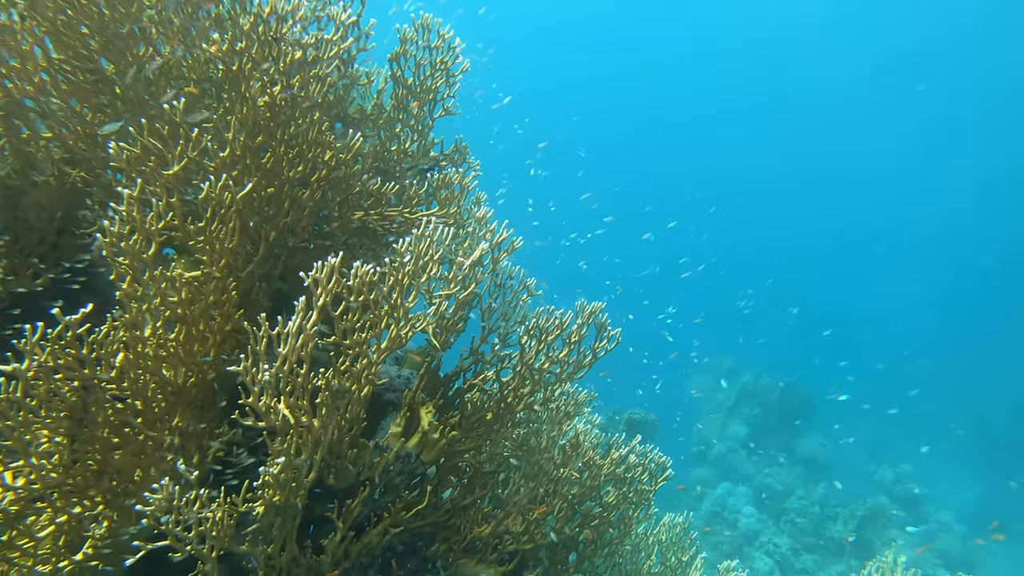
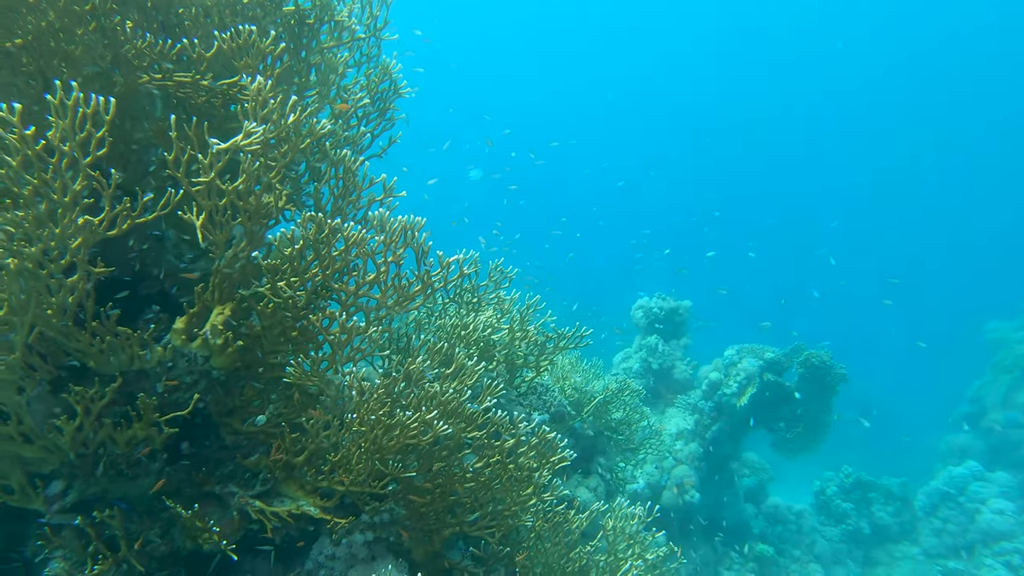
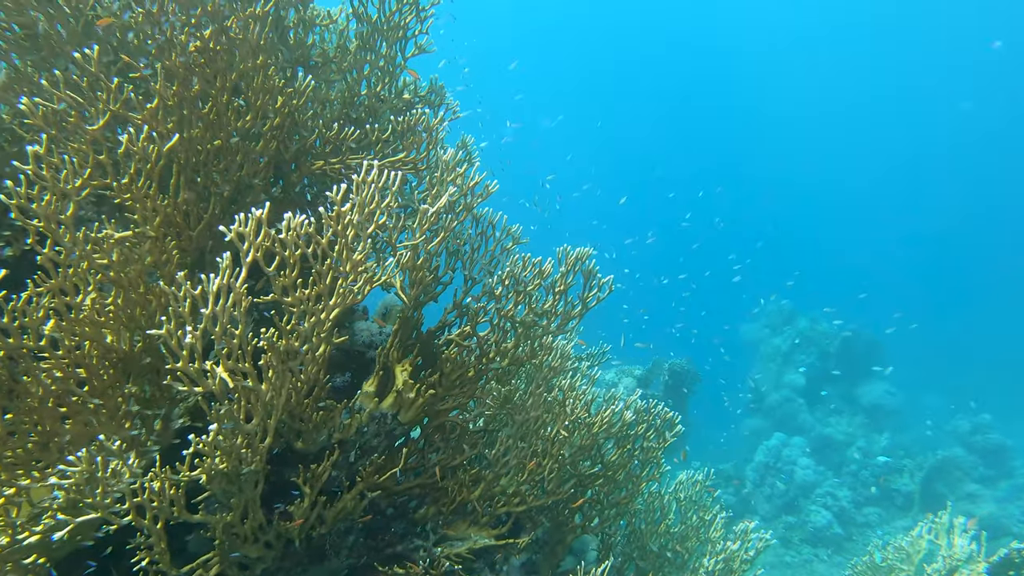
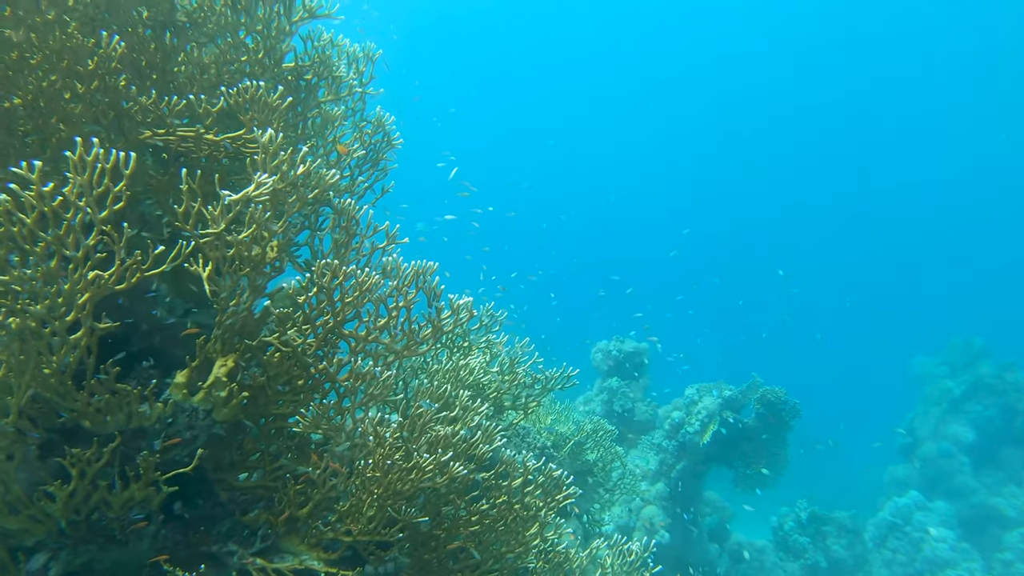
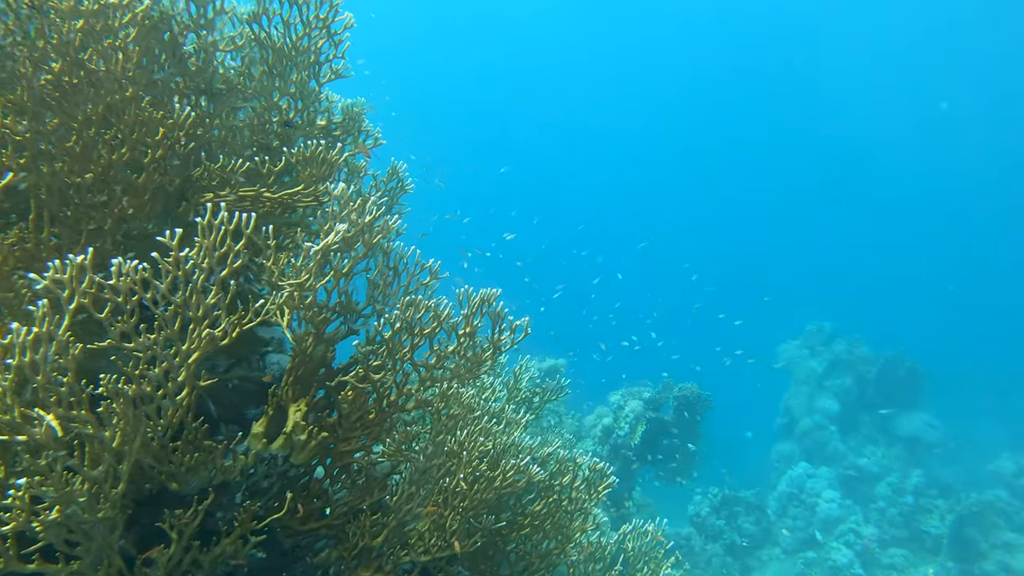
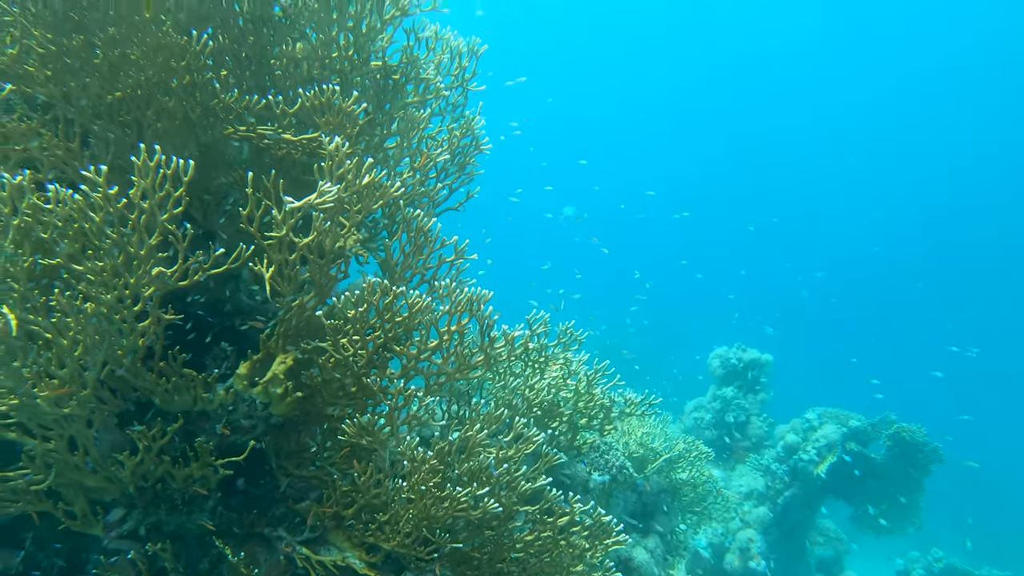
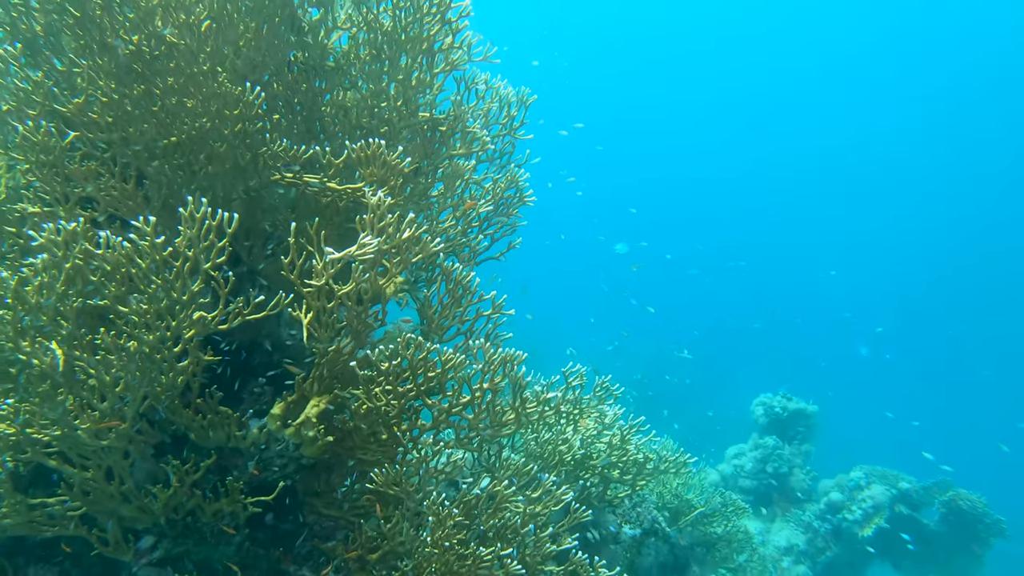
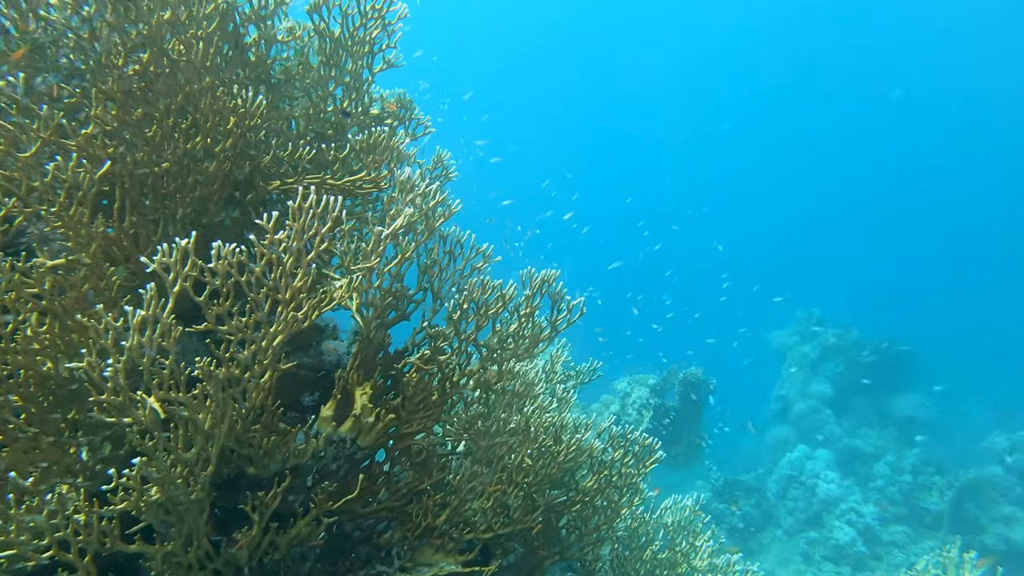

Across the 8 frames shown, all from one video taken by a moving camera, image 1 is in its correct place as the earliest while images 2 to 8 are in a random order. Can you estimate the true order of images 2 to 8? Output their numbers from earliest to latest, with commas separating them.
3, 8, 5, 4, 2, 6, 7
